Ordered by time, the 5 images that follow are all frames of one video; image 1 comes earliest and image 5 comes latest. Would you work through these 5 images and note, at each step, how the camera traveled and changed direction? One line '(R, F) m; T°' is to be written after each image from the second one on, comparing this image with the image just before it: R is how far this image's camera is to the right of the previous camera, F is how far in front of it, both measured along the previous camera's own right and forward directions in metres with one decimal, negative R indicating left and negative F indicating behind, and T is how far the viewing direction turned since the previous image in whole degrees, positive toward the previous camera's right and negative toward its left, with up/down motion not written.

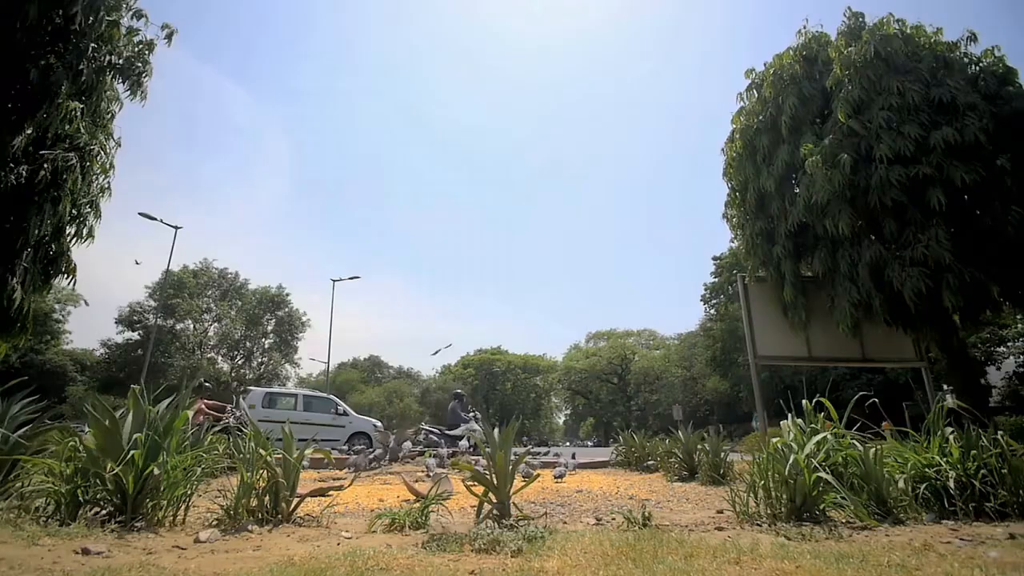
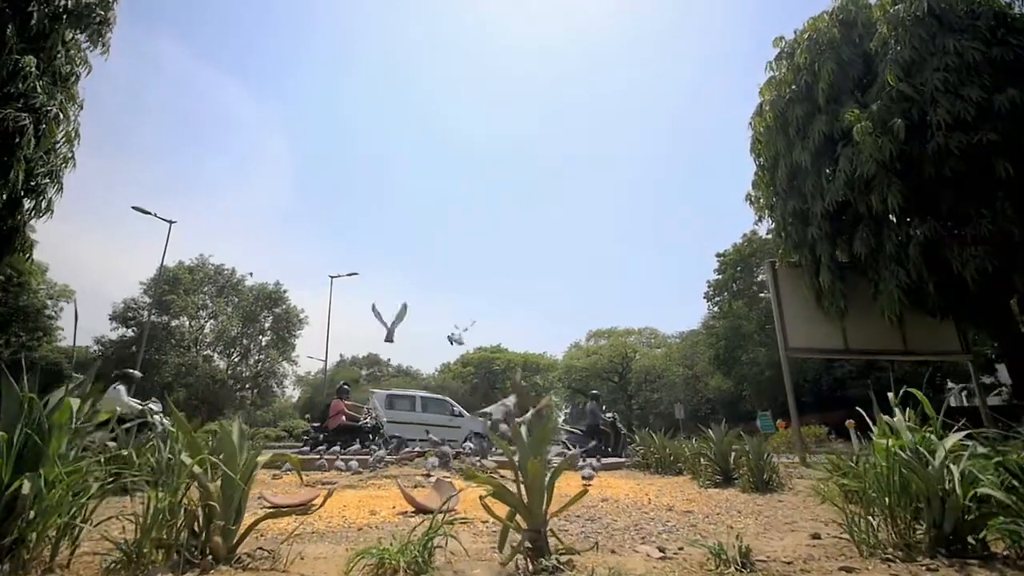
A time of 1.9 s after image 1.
(-0.1, +0.9) m; 0°
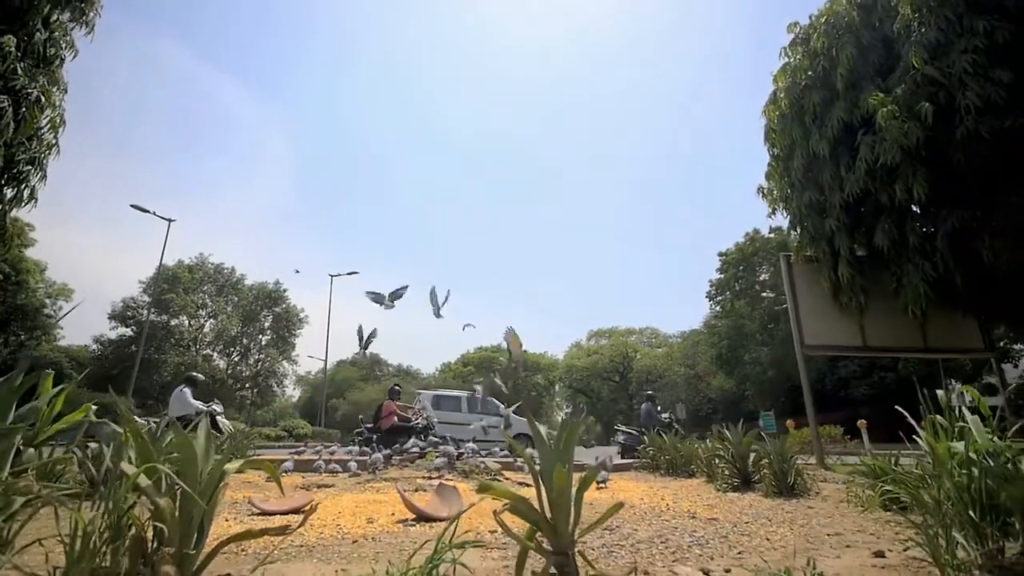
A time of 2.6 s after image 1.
(-0.1, +0.4) m; 0°
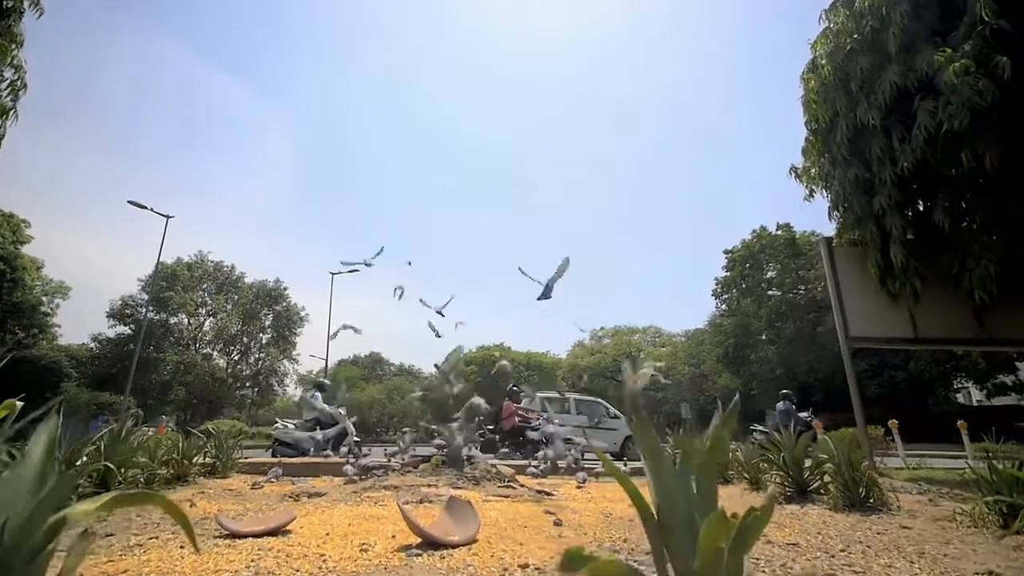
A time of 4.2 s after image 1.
(-0.2, +0.8) m; 0°
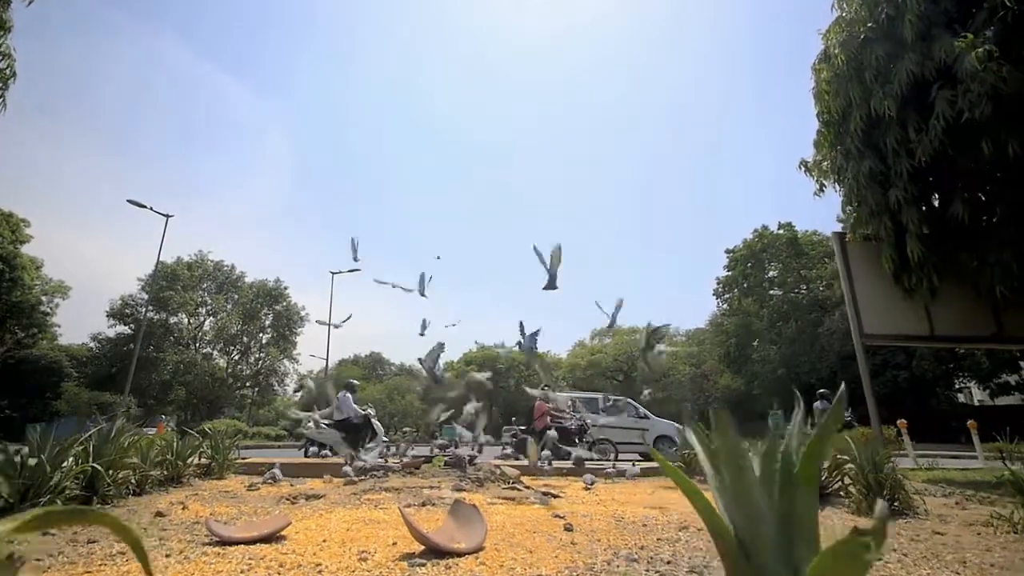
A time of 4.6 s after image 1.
(0.0, +0.2) m; 0°
